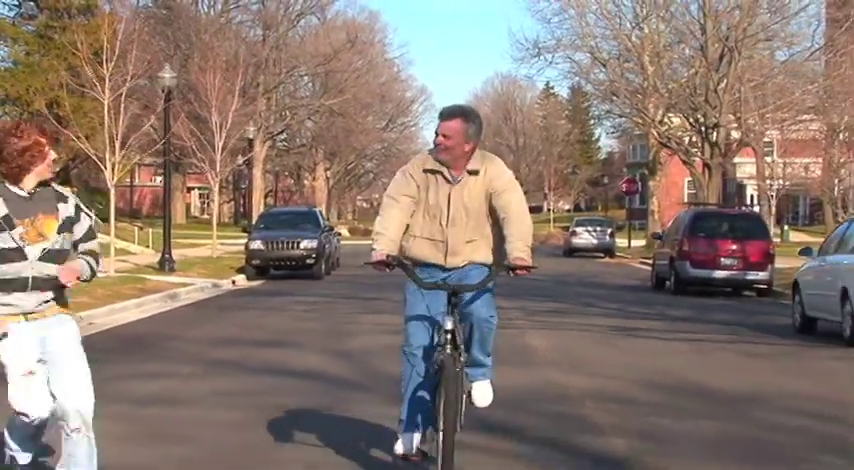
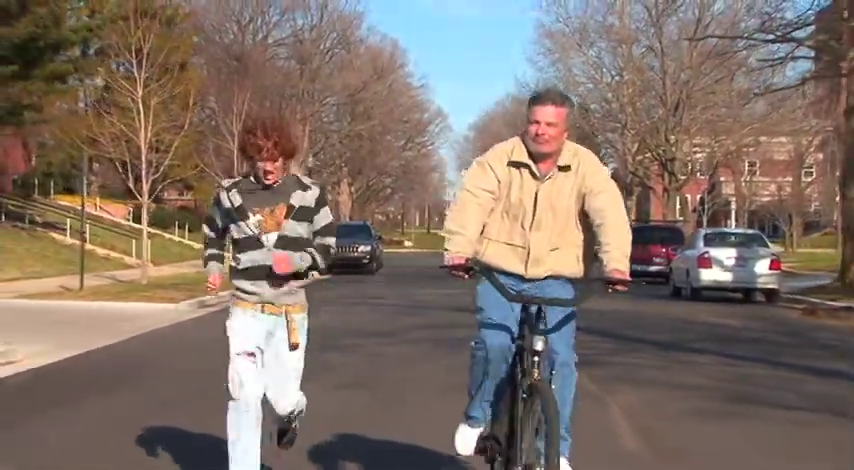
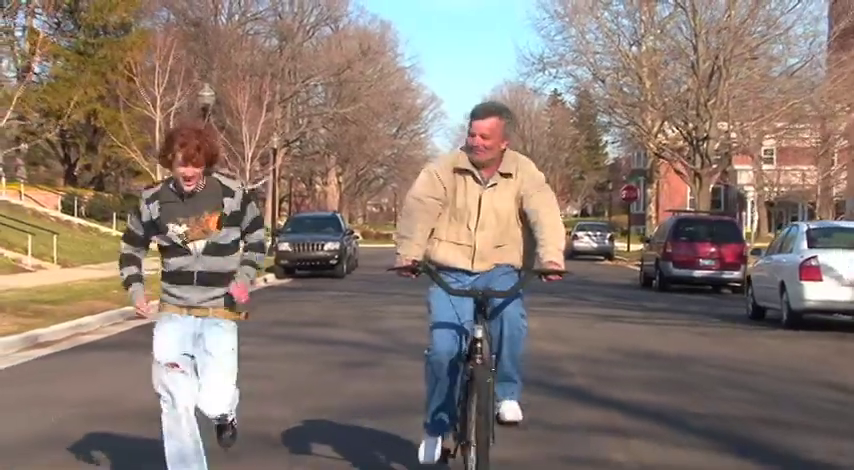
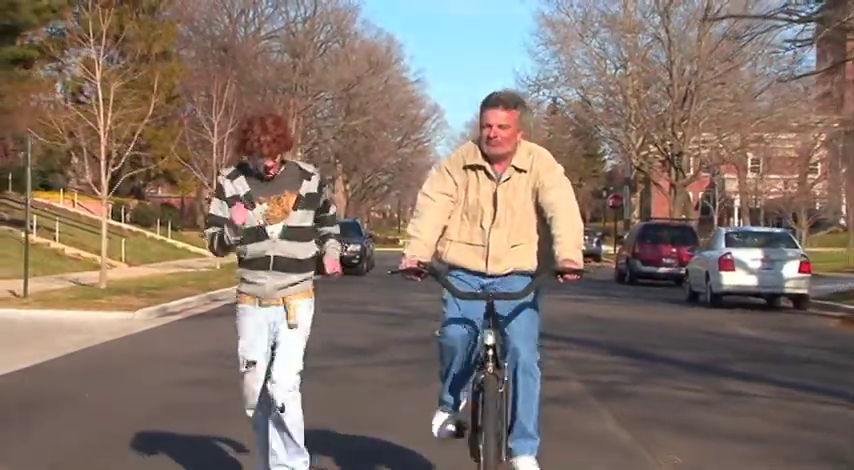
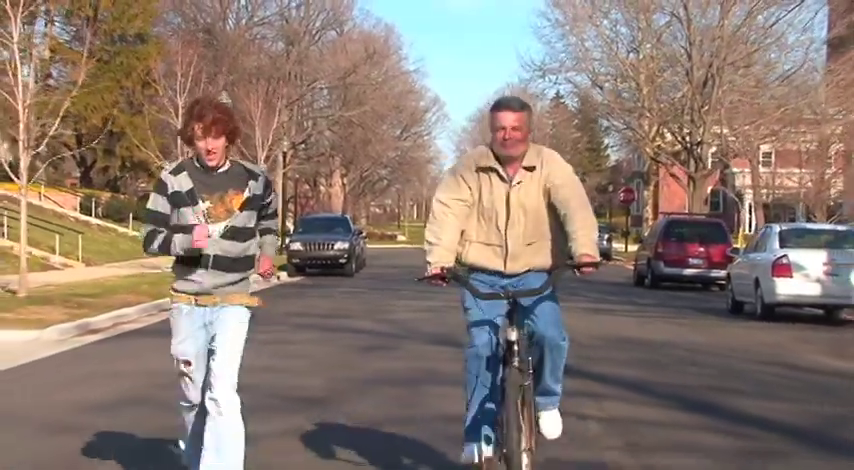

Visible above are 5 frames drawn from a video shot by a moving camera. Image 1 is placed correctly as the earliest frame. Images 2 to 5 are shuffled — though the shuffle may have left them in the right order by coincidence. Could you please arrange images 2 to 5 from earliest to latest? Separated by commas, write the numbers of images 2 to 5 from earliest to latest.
3, 5, 4, 2
